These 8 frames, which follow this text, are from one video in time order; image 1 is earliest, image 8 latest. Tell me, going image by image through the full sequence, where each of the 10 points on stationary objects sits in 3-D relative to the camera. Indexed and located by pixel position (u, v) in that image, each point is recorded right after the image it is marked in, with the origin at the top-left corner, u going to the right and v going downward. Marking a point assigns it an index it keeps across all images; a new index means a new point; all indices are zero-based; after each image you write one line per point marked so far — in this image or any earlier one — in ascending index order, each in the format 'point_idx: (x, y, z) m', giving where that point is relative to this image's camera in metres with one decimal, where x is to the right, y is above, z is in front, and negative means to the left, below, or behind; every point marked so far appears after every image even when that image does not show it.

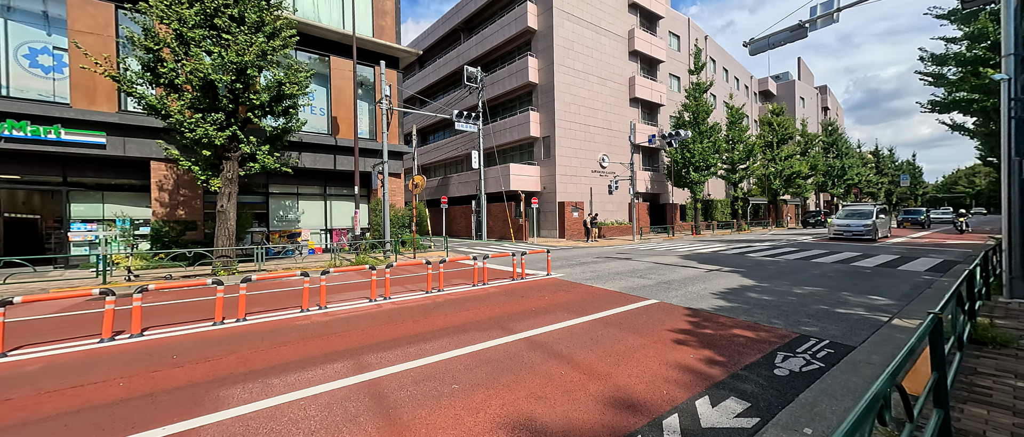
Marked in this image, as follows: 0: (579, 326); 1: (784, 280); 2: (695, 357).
0: (+0.8, -1.3, +4.4) m
1: (+6.6, -1.5, +8.8) m
2: (+1.8, -1.3, +3.5) m
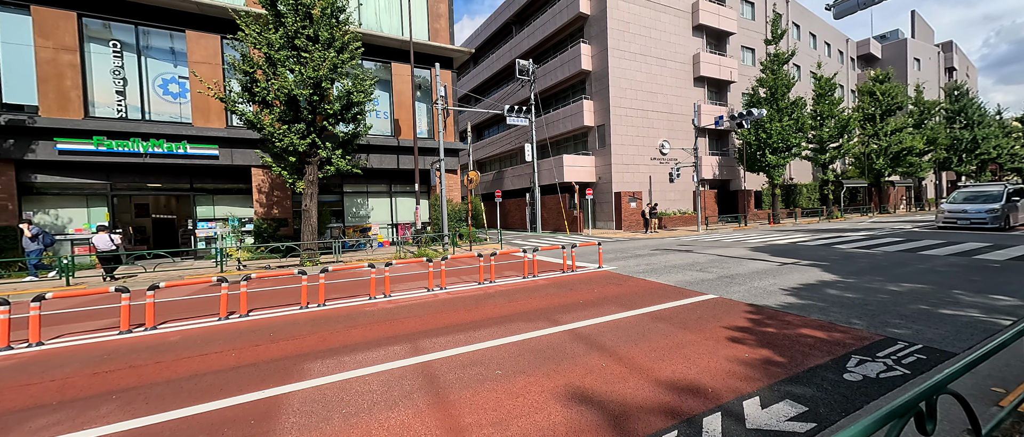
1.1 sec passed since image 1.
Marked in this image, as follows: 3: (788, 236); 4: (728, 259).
0: (+1.4, -1.2, +4.4) m
1: (+7.8, -1.2, +7.8) m
2: (+2.2, -1.3, +3.4) m
3: (+14.6, -0.9, +18.6) m
4: (+6.3, -1.2, +10.6) m
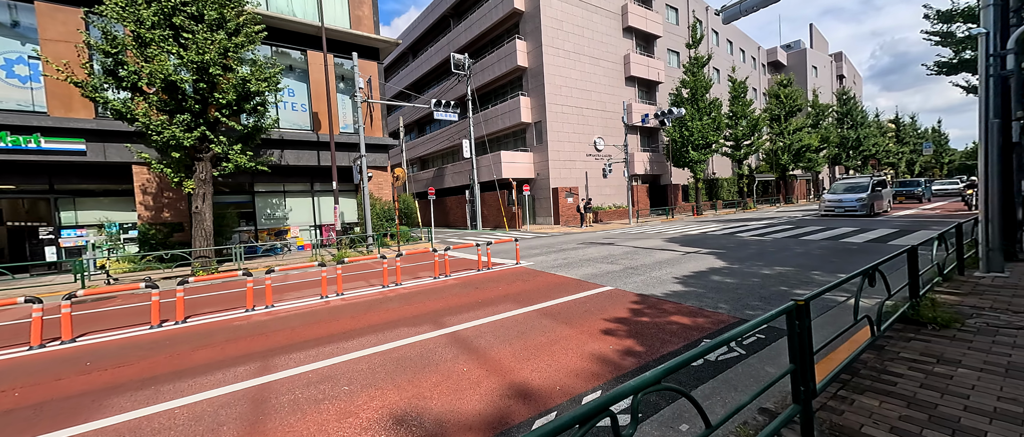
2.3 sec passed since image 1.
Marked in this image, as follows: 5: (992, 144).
0: (0.0, -1.2, +4.4) m
1: (+5.9, -1.0, +8.7) m
2: (+1.0, -1.2, +3.5) m
3: (+11.0, -0.4, +20.4) m
4: (+4.0, -1.0, +11.2) m
5: (+8.1, +1.3, +6.2) m
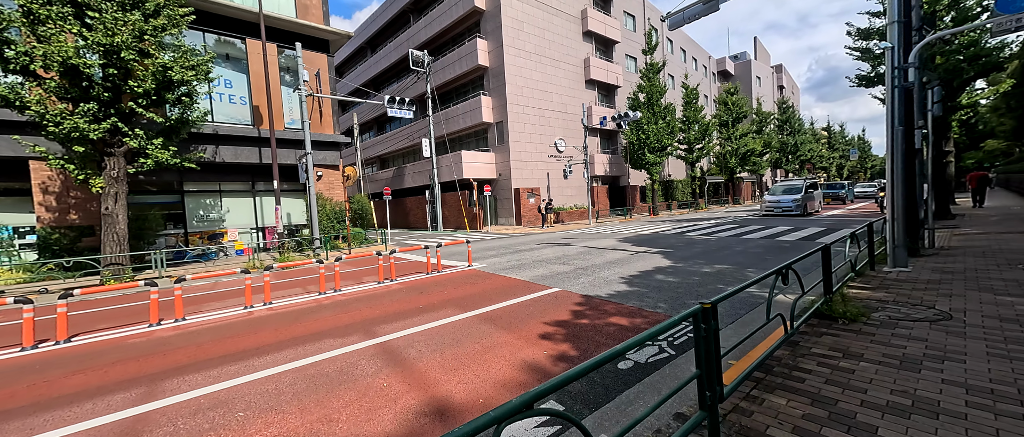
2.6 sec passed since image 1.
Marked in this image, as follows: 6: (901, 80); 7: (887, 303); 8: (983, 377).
0: (-0.7, -1.2, +4.2) m
1: (+4.7, -1.0, +9.1) m
2: (+0.3, -1.3, +3.4) m
3: (+8.7, -0.4, +21.2) m
4: (+2.6, -1.0, +11.4) m
5: (+7.2, +1.3, +6.8) m
6: (+7.1, +2.6, +6.7) m
7: (+4.8, -1.1, +4.6) m
8: (+3.4, -1.1, +2.6) m
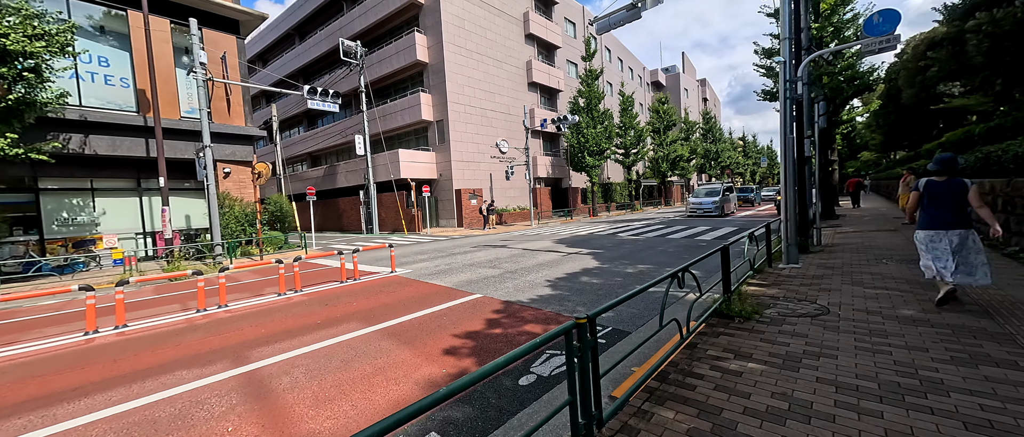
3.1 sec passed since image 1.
0: (-1.7, -1.3, +3.7) m
1: (+2.9, -1.1, +9.3) m
2: (-0.6, -1.3, +3.1) m
3: (+5.1, -0.5, +21.9) m
4: (+0.5, -1.1, +11.4) m
5: (+5.7, +1.3, +7.4) m
6: (+5.6, +2.6, +7.4) m
7: (+3.7, -1.1, +5.0) m
8: (+2.6, -1.2, +2.8) m
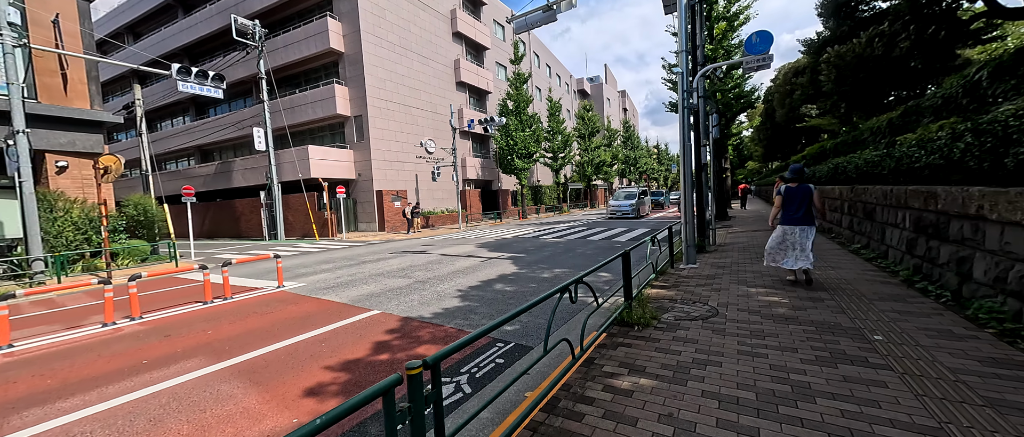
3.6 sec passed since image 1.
0: (-2.7, -1.4, +2.9) m
1: (+0.8, -1.1, +9.3) m
2: (-1.5, -1.4, +2.5) m
3: (+0.5, -0.7, +22.0) m
4: (-2.0, -1.2, +10.8) m
5: (+3.8, +1.2, +7.9) m
6: (+3.8, +2.5, +7.9) m
7: (+2.4, -1.2, +5.1) m
8: (+1.7, -1.2, +2.8) m
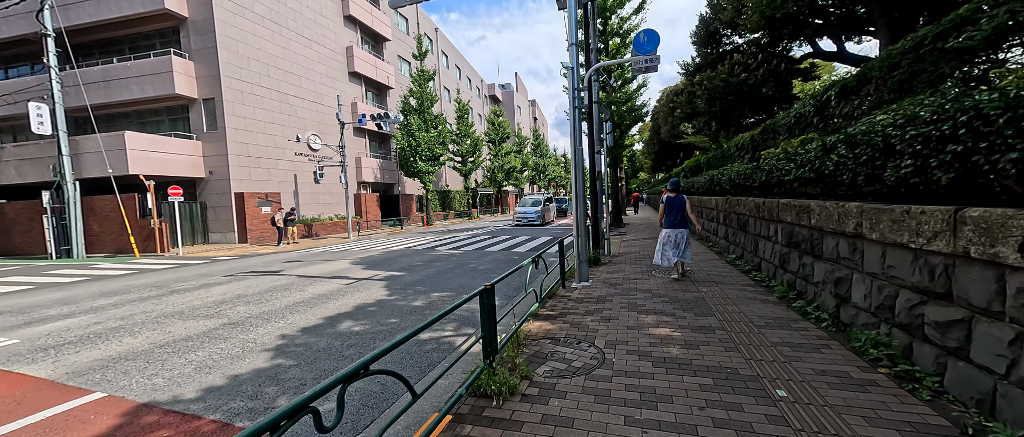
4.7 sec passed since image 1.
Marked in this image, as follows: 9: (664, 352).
0: (-3.8, -1.6, +0.7) m
1: (-2.0, -1.4, +7.7) m
2: (-2.5, -1.6, +0.6) m
3: (-5.3, -1.1, +20.1) m
4: (-5.0, -1.5, +8.6) m
5: (+1.3, +0.9, +7.2) m
6: (+1.3, +2.3, +7.2) m
7: (+0.6, -1.4, +4.1) m
8: (+0.5, -1.4, +1.7) m
9: (+1.5, -1.4, +3.7) m
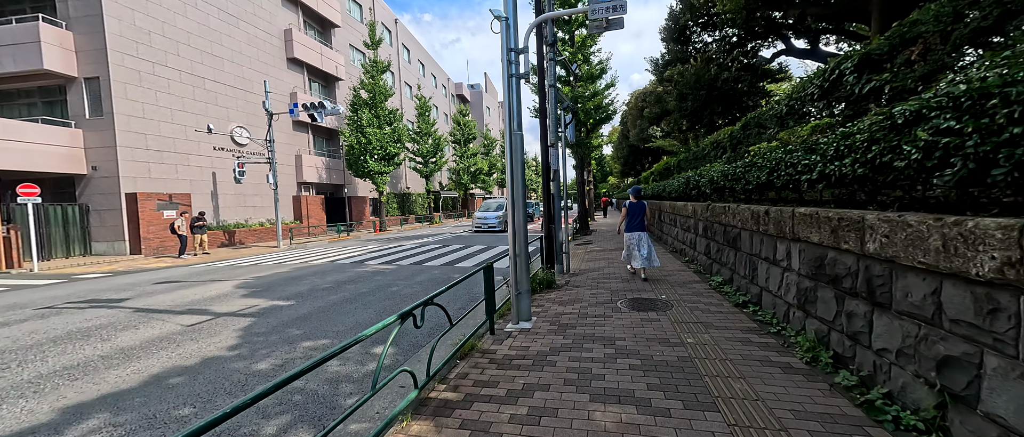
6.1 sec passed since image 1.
0: (-4.6, -1.7, -1.7) m
1: (-3.2, -1.6, +5.4) m
2: (-3.3, -1.7, -1.7) m
3: (-7.5, -1.4, +17.5) m
4: (-6.3, -1.7, +6.1) m
5: (0.0, +0.8, +5.2) m
6: (0.0, +2.1, +5.1) m
7: (-0.5, -1.6, +2.0) m
8: (-0.4, -1.6, -0.4) m
9: (+0.6, -1.5, +1.7) m
